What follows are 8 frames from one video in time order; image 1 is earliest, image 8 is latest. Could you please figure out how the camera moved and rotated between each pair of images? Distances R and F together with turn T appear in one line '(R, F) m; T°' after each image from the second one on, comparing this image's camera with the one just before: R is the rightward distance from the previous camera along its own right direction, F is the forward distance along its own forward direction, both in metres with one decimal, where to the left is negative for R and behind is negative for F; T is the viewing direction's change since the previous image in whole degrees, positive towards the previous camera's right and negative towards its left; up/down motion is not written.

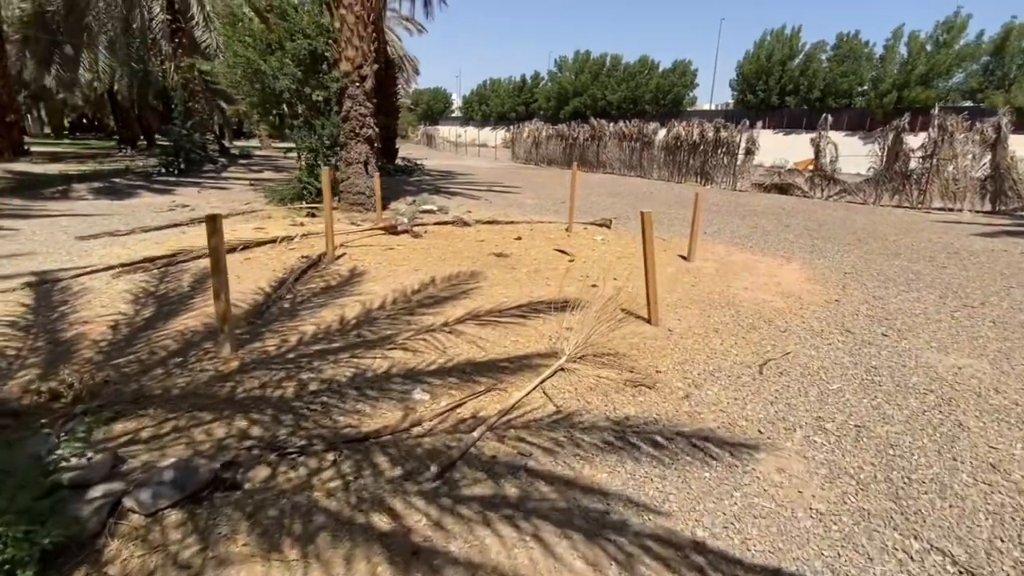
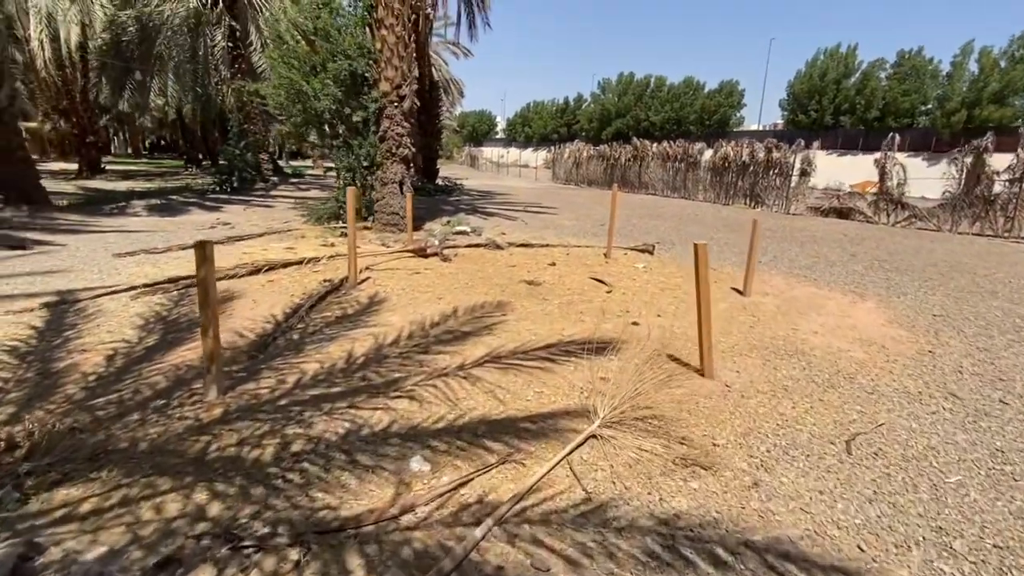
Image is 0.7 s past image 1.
(+0.1, +0.6) m; -5°
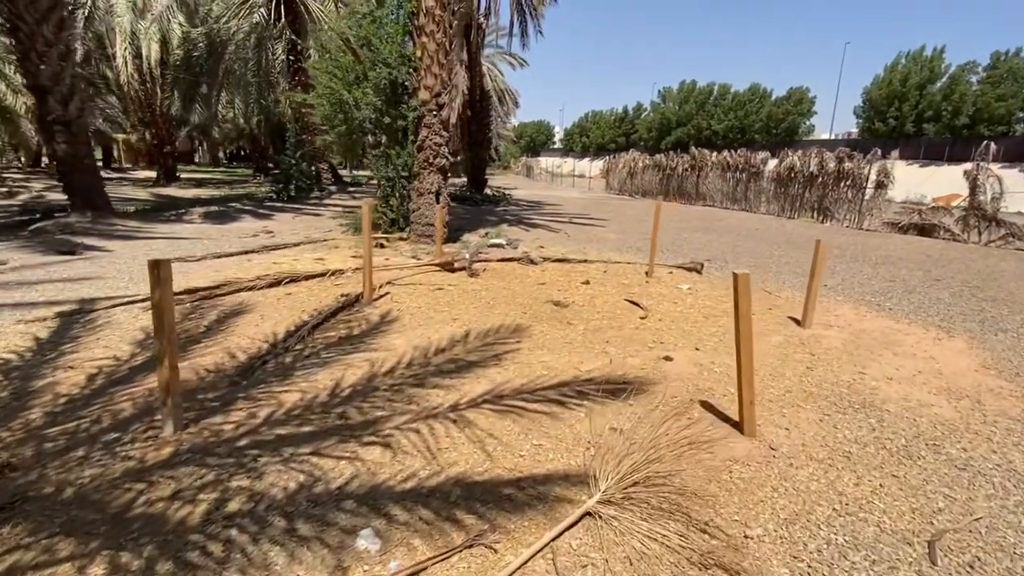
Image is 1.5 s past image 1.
(+0.4, +0.6) m; -6°
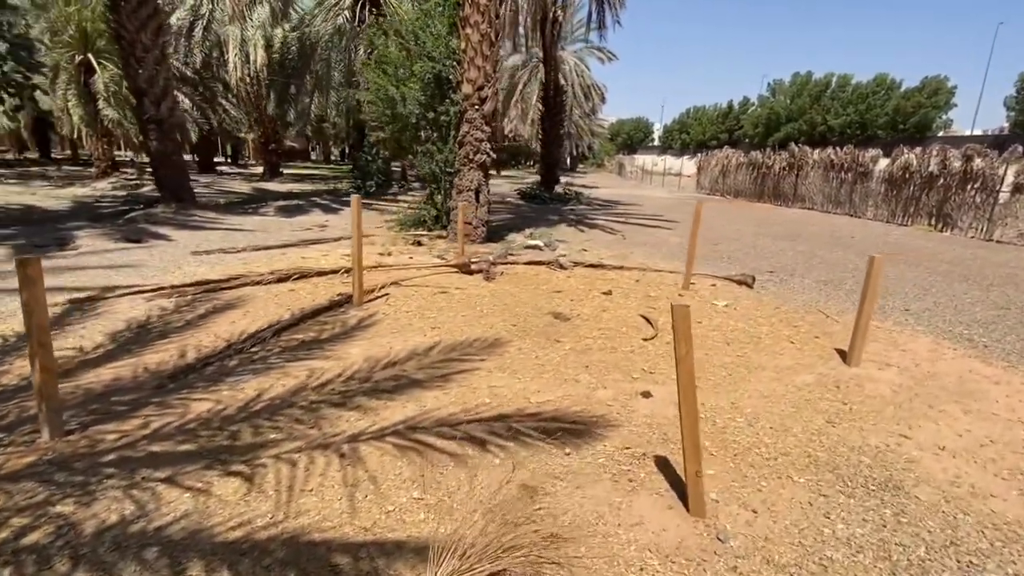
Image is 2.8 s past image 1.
(+1.1, +0.7) m; -10°
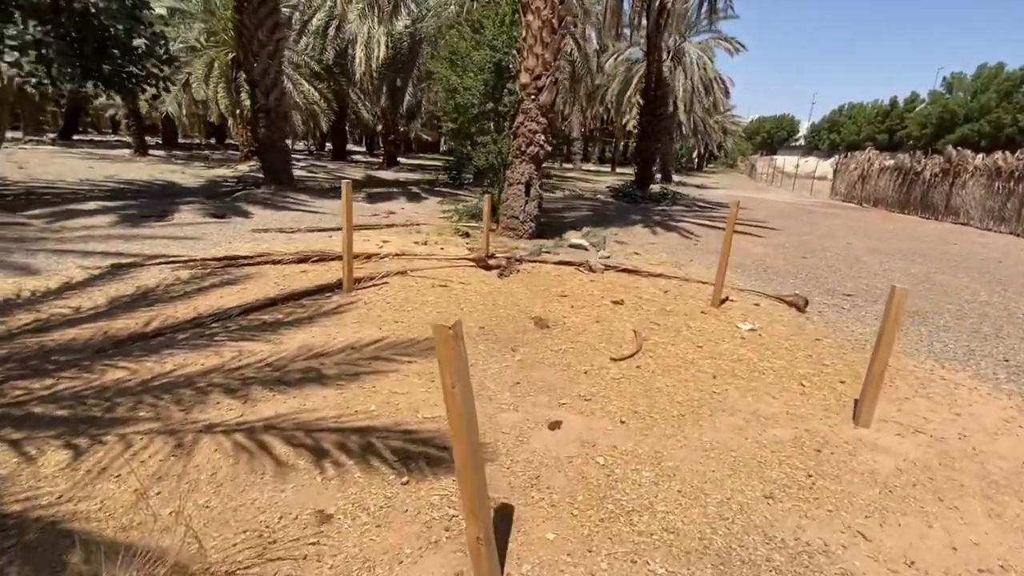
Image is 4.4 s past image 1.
(+1.5, +0.6) m; -13°
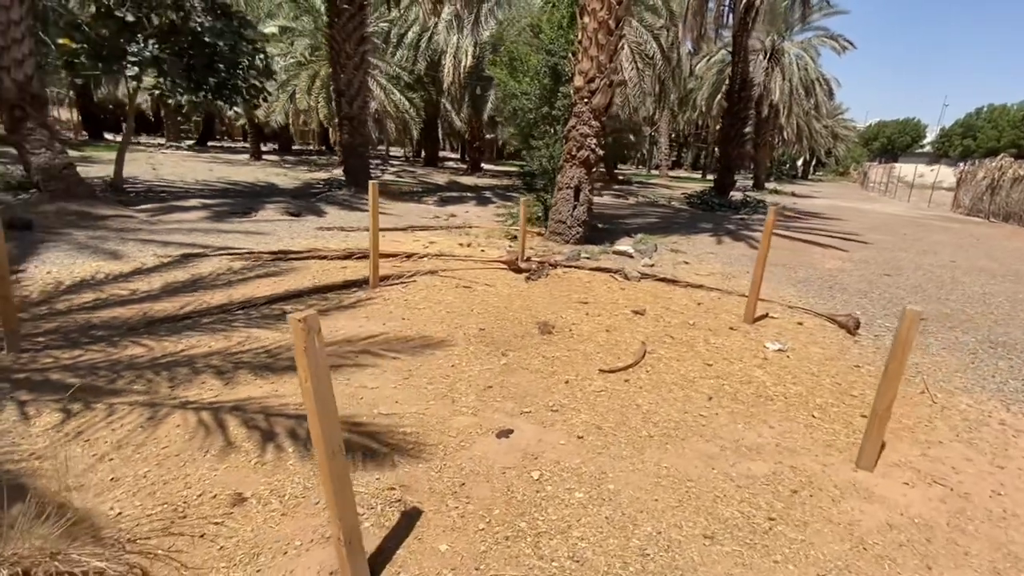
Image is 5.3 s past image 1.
(+0.8, +0.2) m; -10°
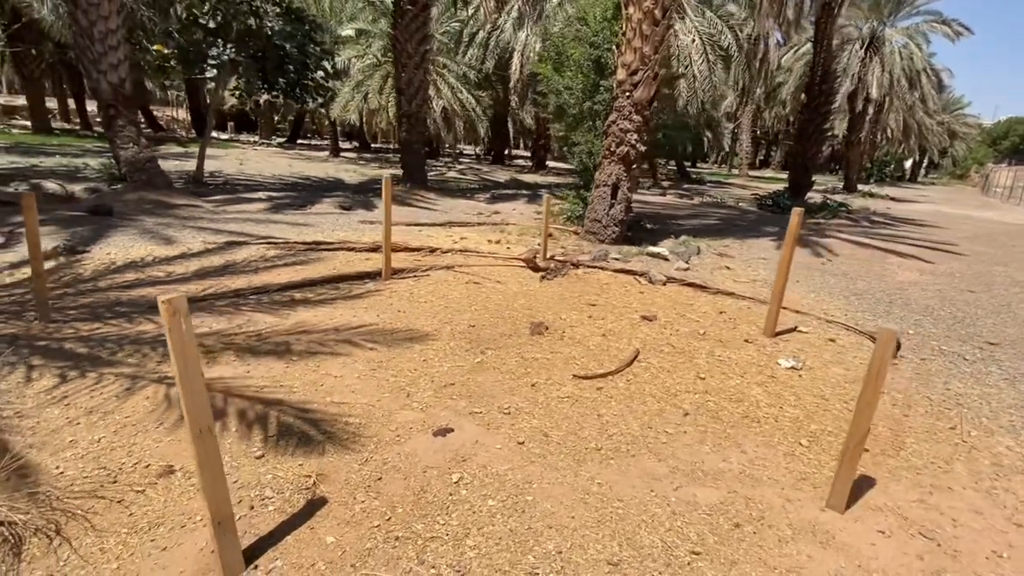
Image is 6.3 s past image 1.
(+0.8, +0.2) m; -8°
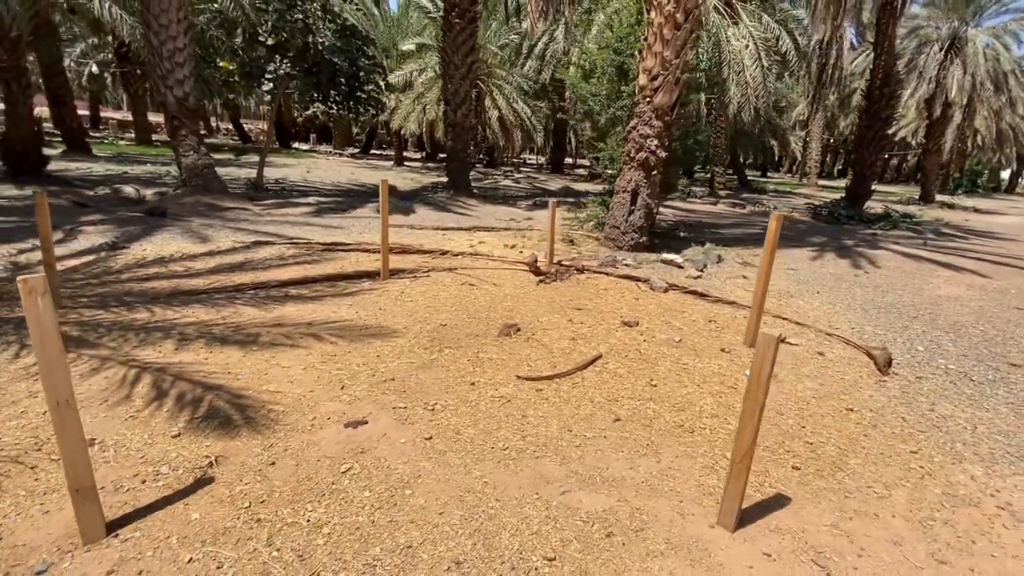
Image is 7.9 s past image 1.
(+0.9, +0.1) m; -7°
